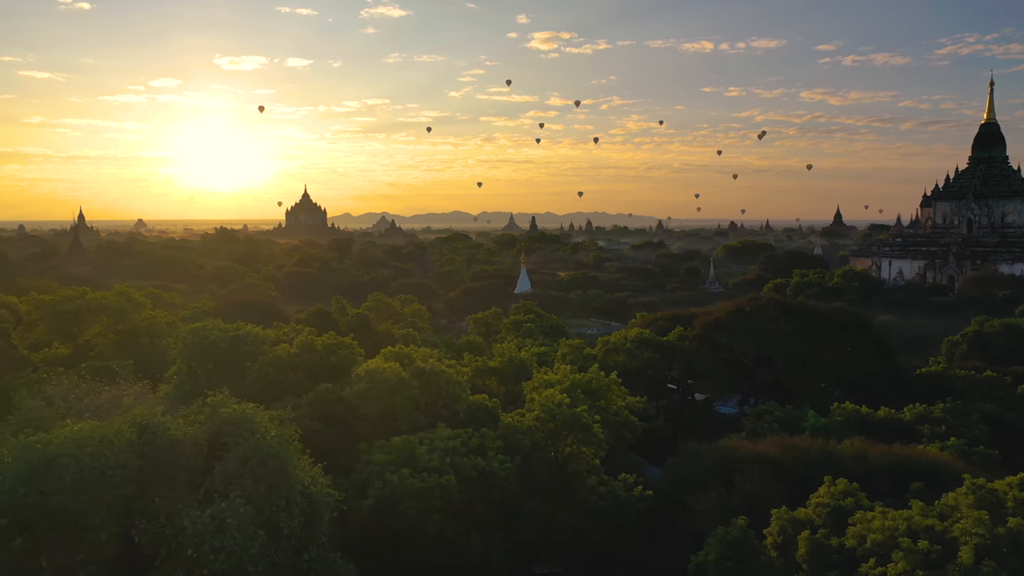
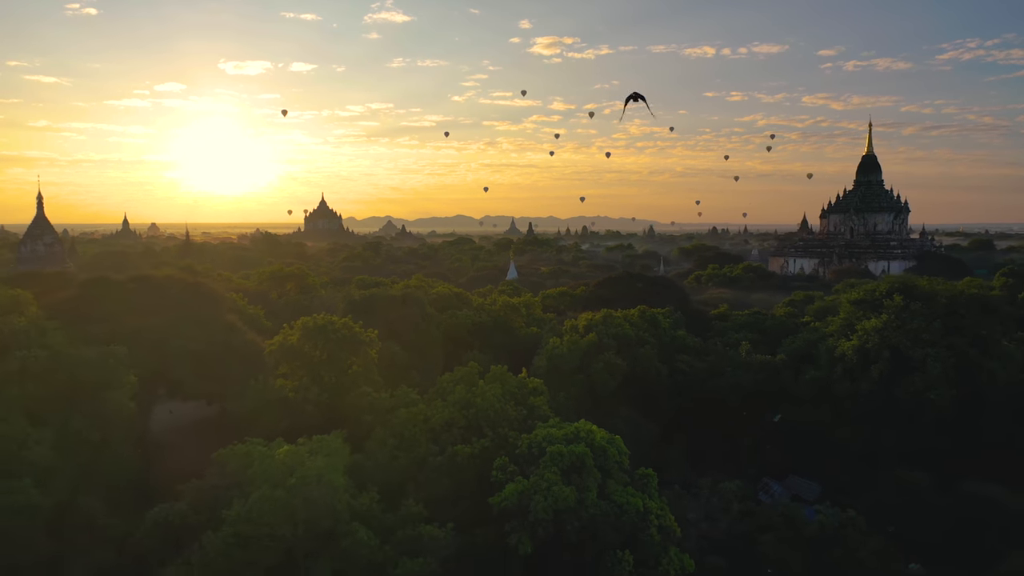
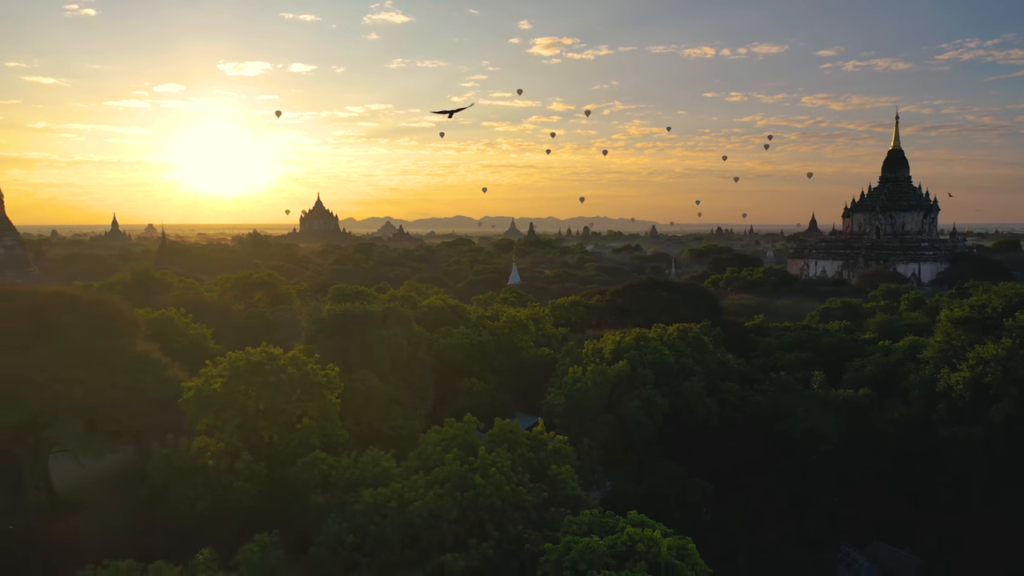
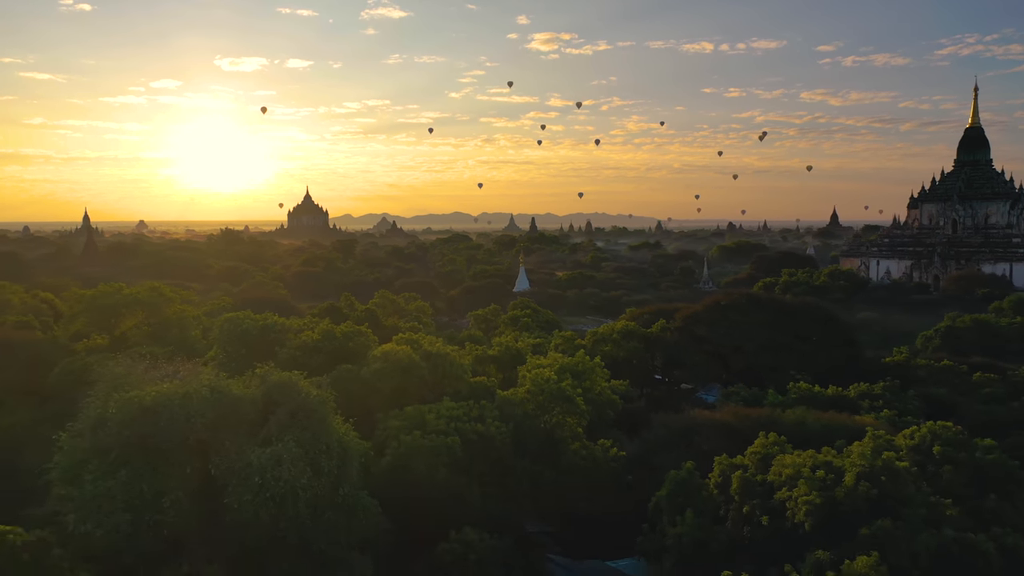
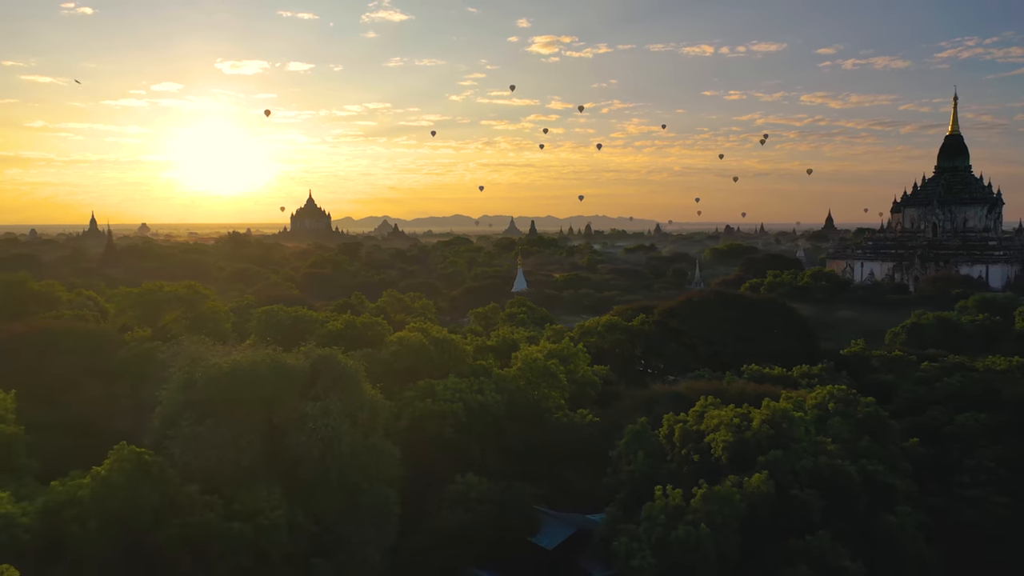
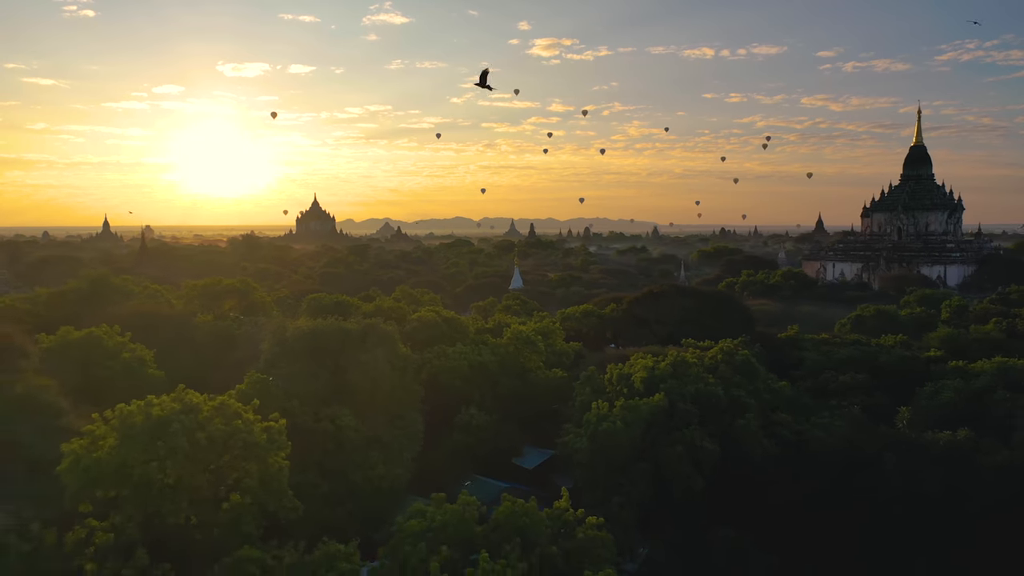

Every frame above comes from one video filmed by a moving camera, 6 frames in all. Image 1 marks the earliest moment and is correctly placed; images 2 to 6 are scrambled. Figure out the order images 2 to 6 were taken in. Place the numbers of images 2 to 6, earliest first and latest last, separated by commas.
4, 5, 6, 3, 2
